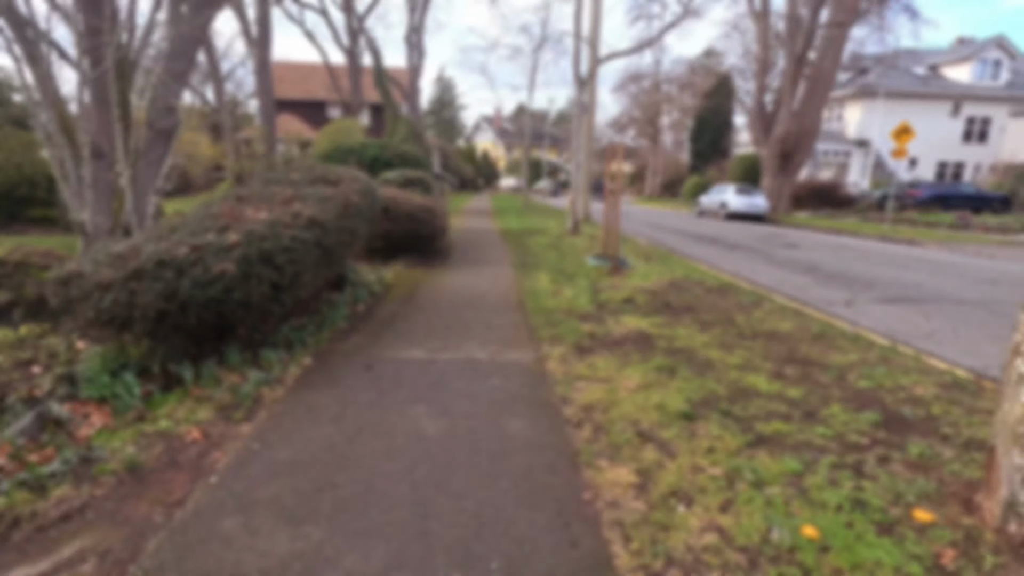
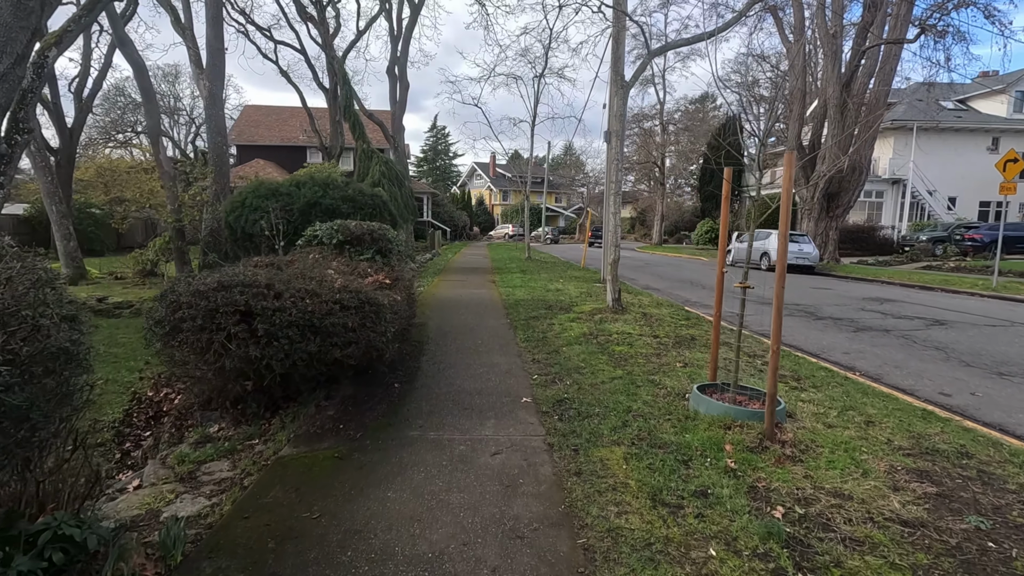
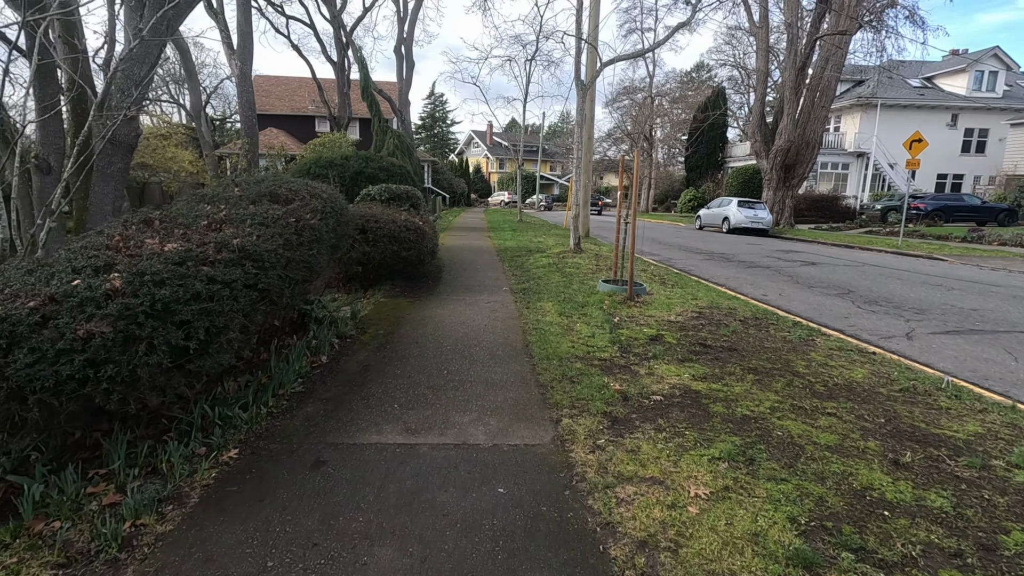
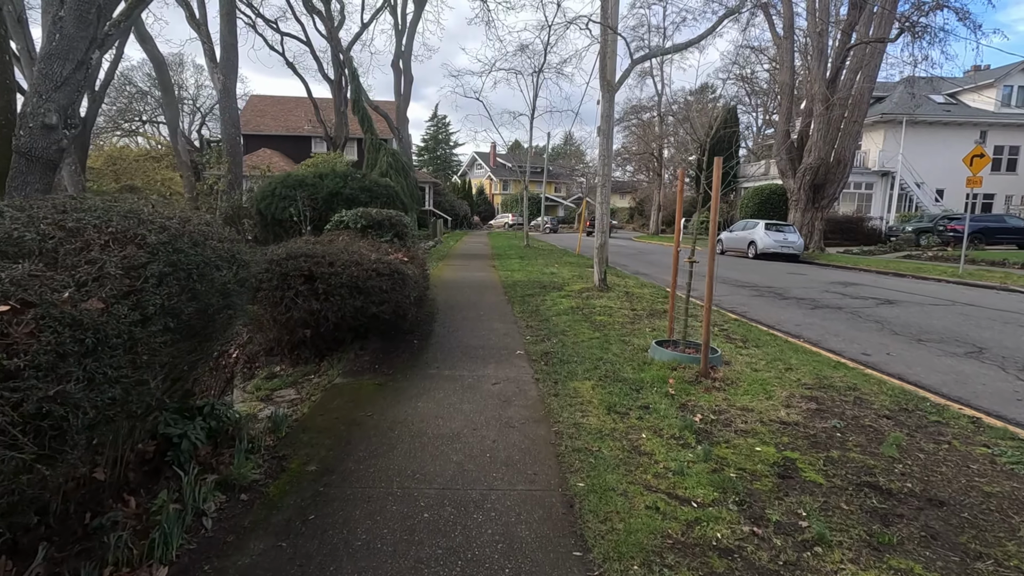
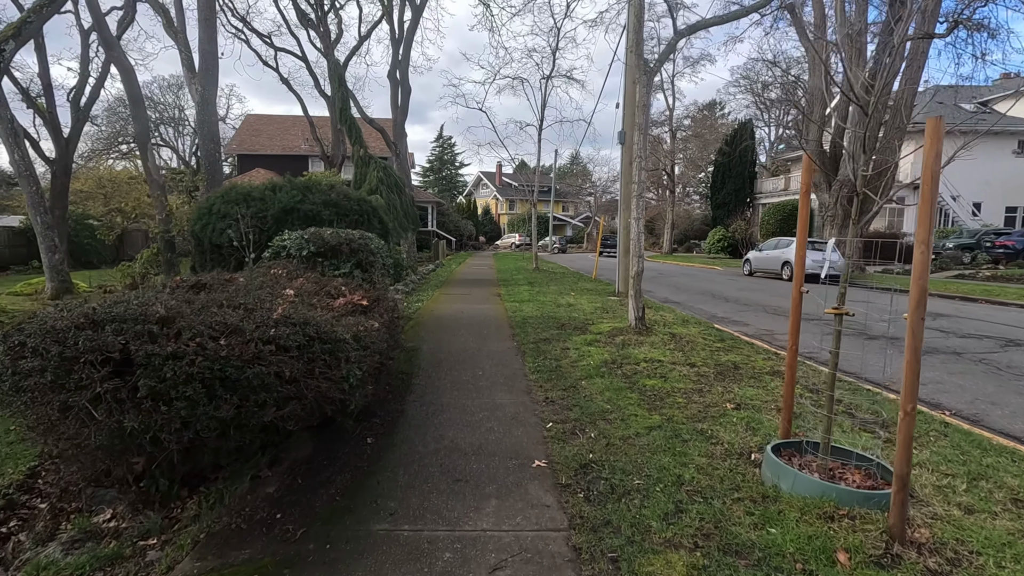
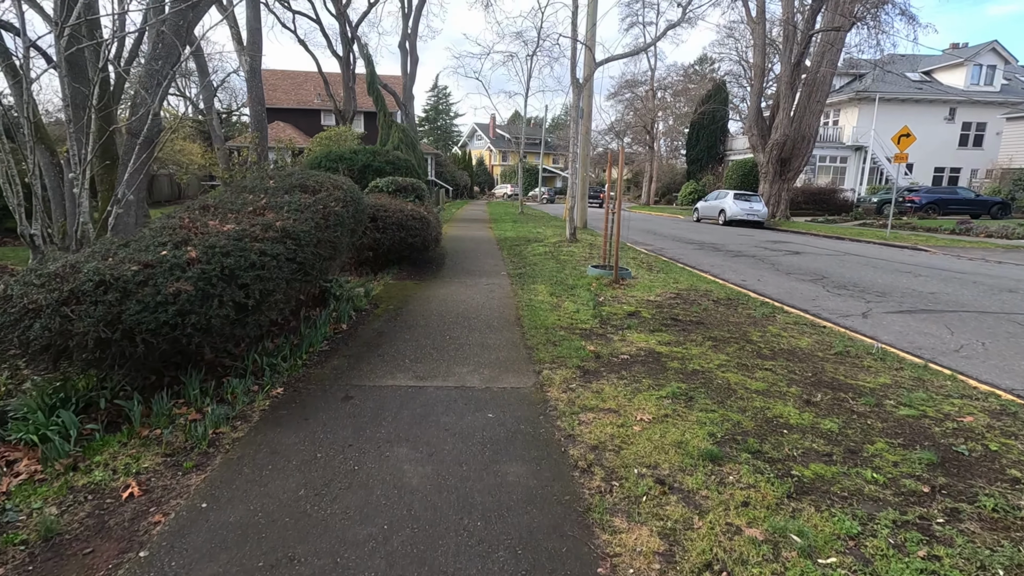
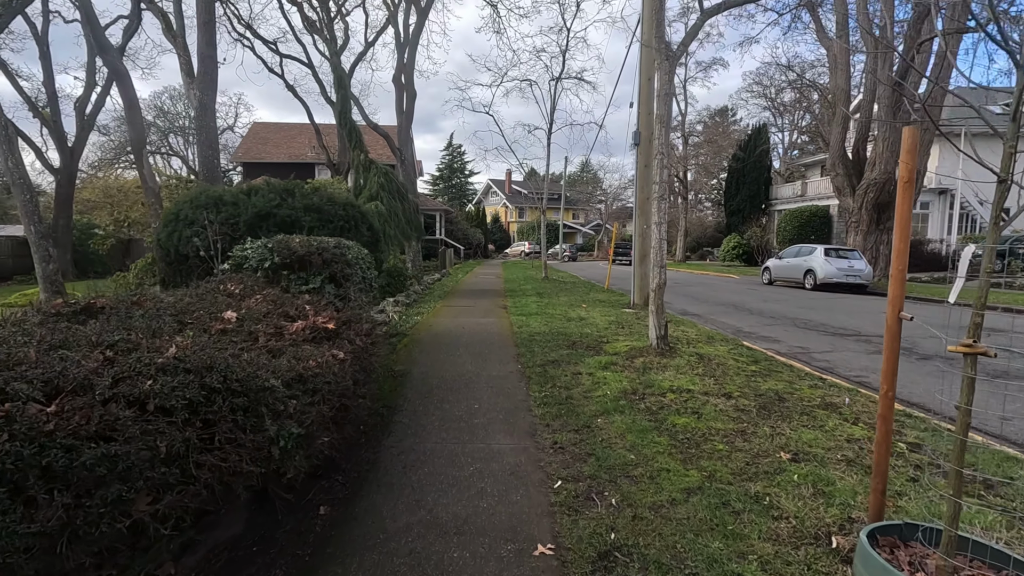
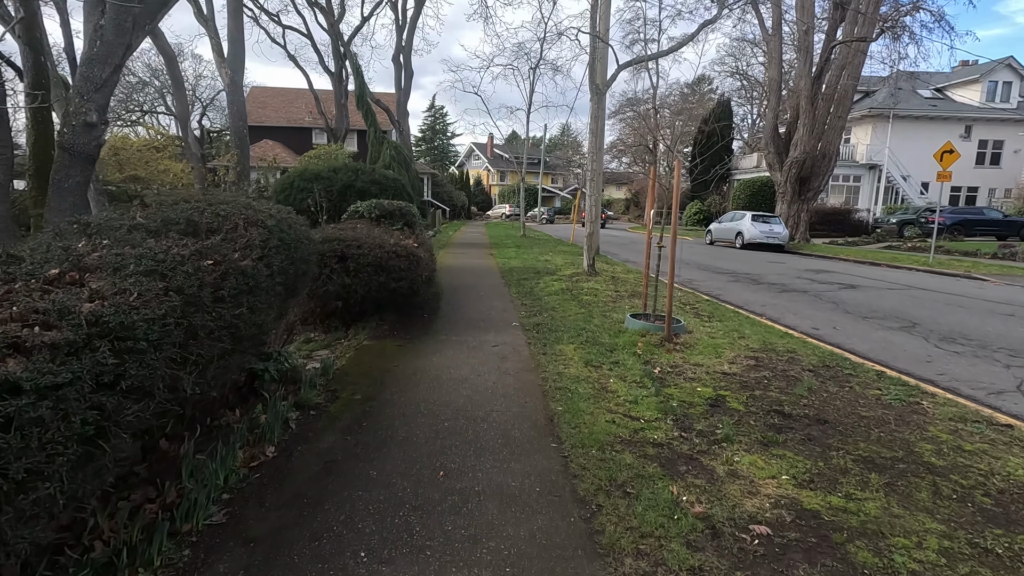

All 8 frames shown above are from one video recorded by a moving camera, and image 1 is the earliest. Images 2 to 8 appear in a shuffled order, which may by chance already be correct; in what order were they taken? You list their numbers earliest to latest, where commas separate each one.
6, 3, 8, 4, 2, 5, 7
